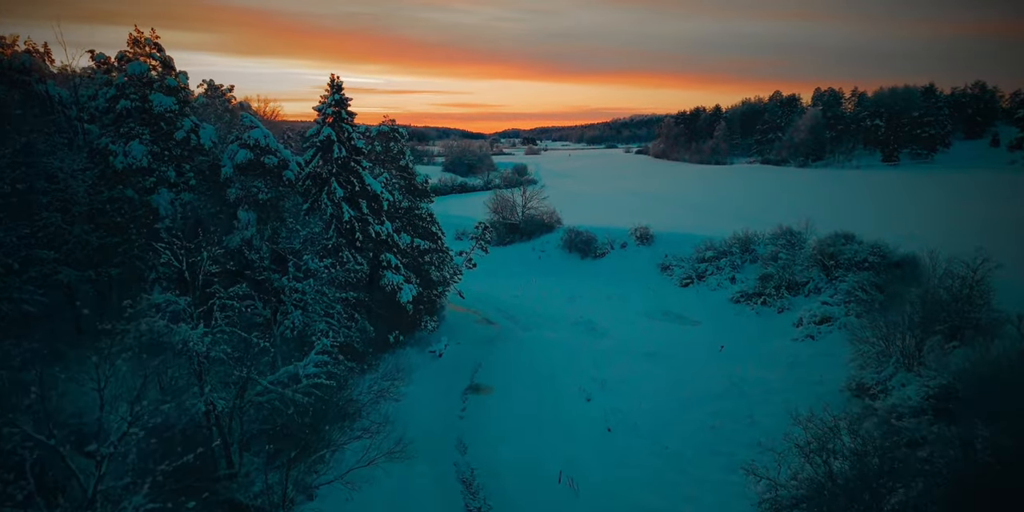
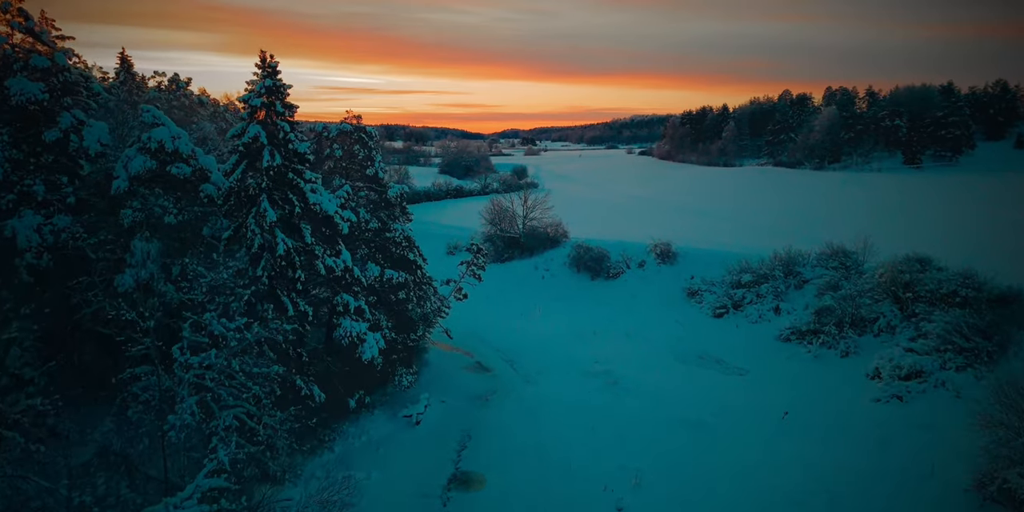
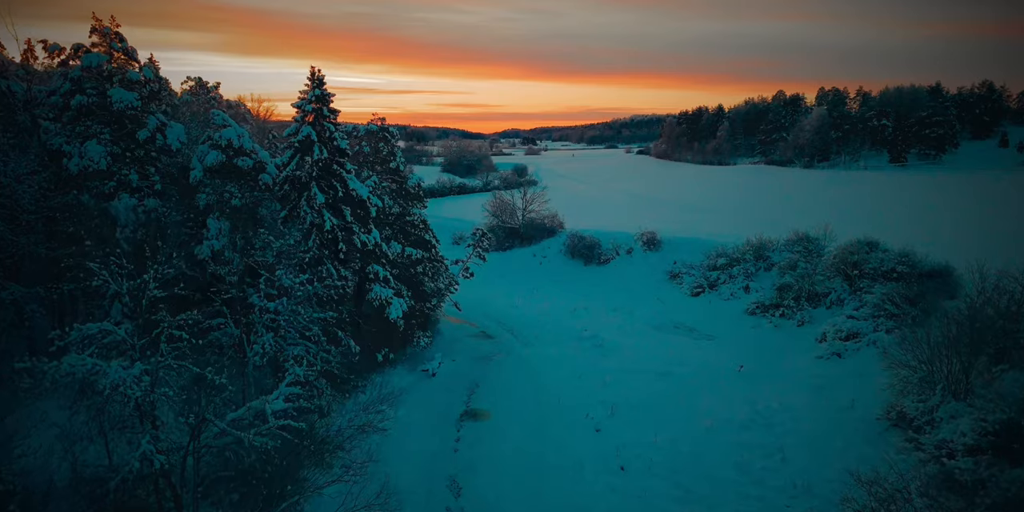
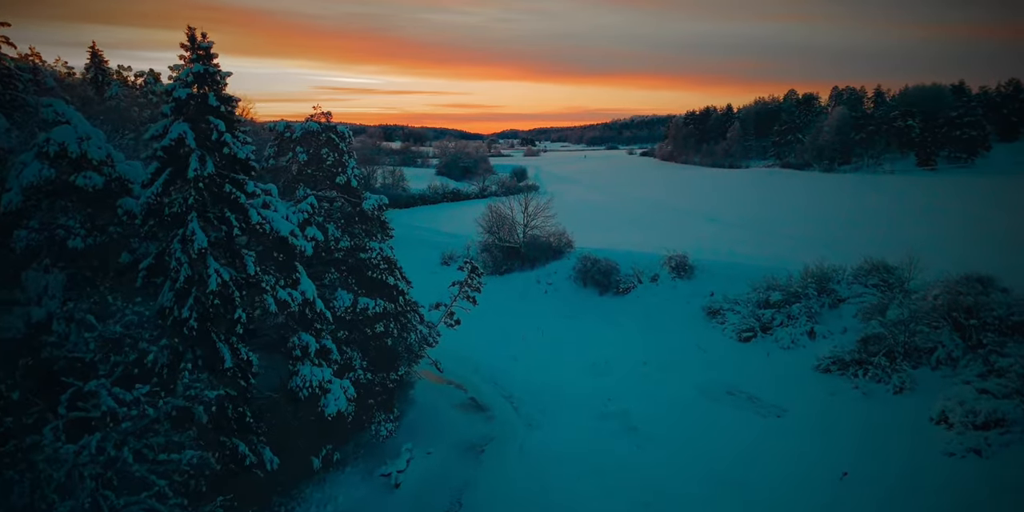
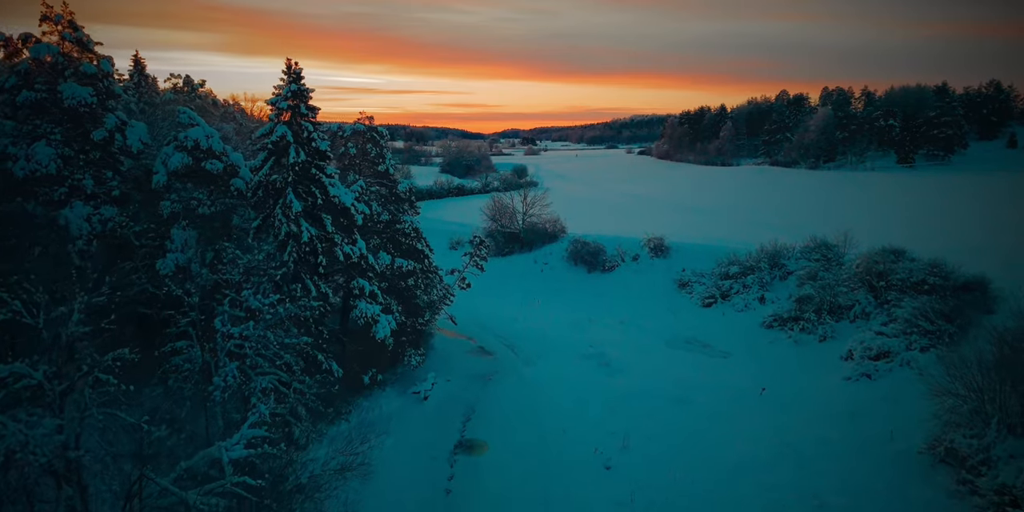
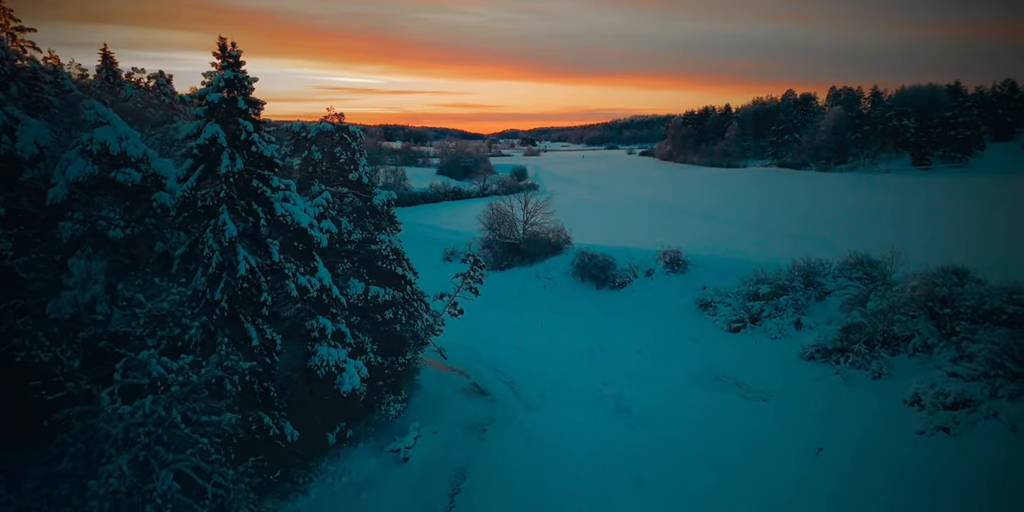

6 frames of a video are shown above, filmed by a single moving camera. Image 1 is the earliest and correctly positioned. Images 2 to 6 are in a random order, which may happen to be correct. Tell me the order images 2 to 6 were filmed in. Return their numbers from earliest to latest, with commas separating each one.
3, 5, 2, 6, 4
